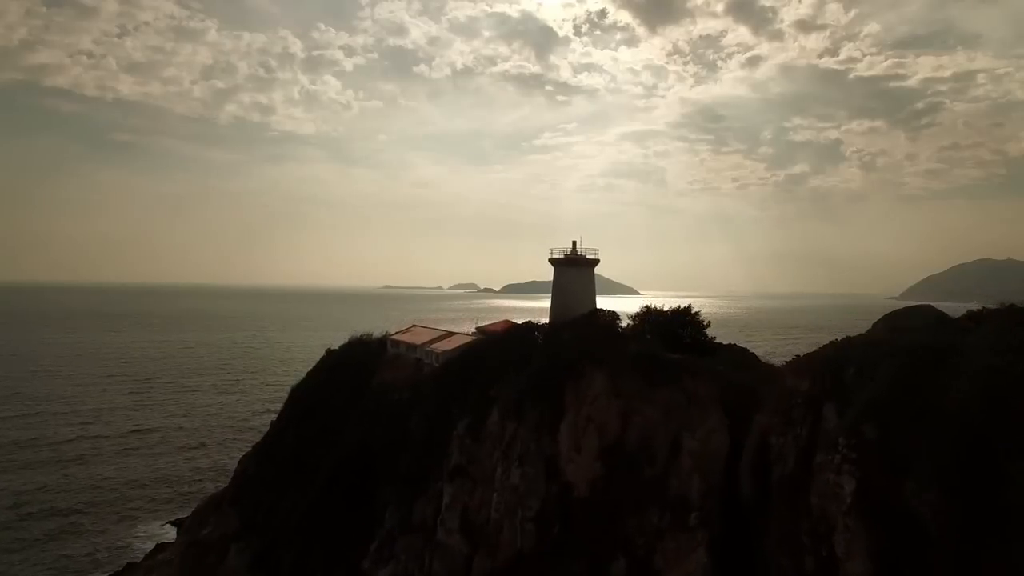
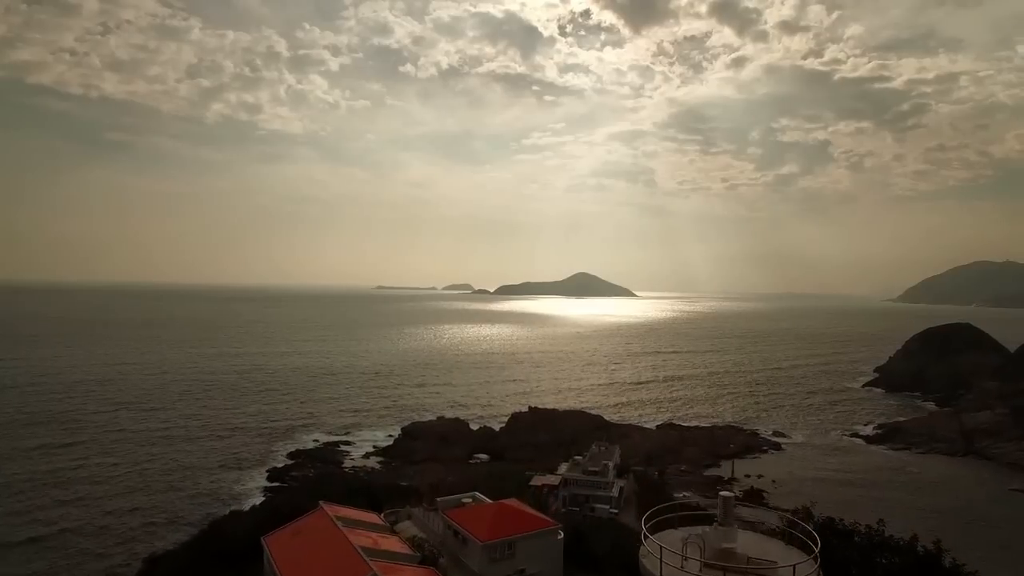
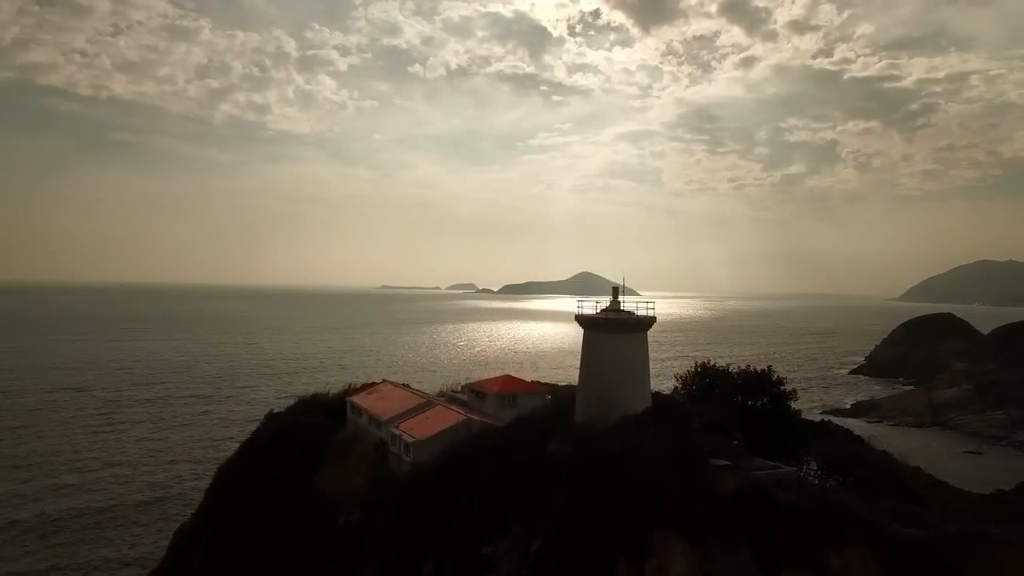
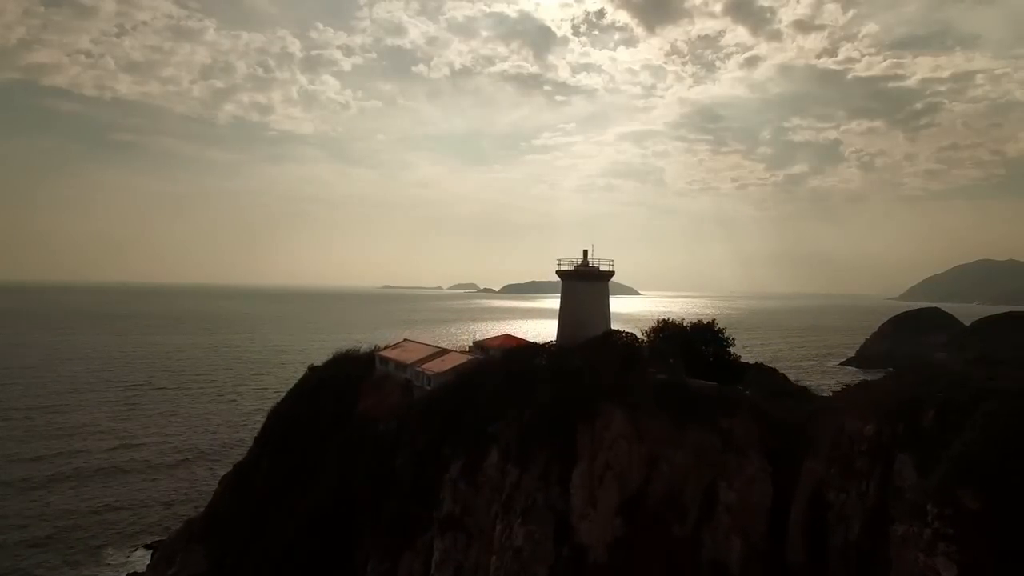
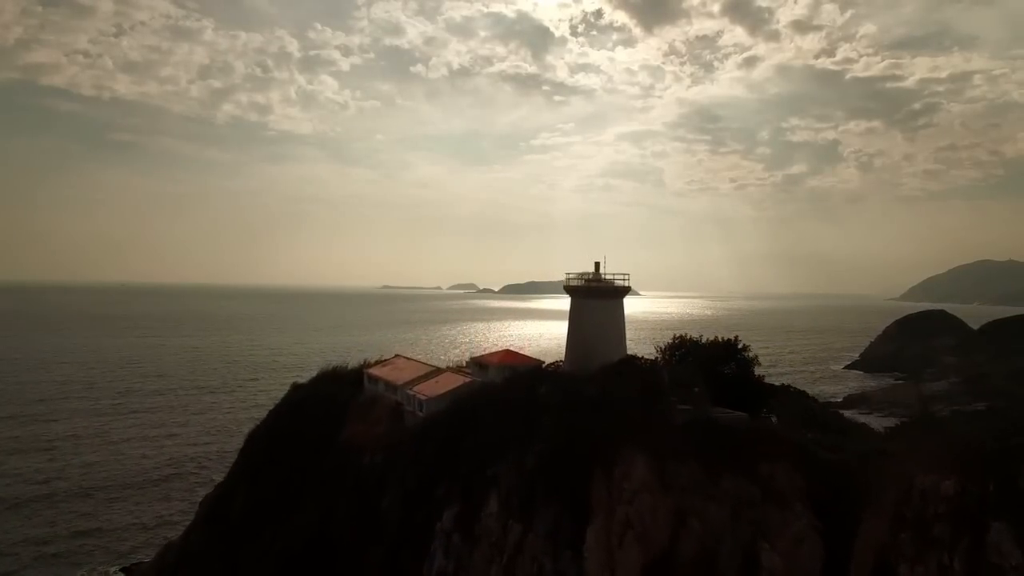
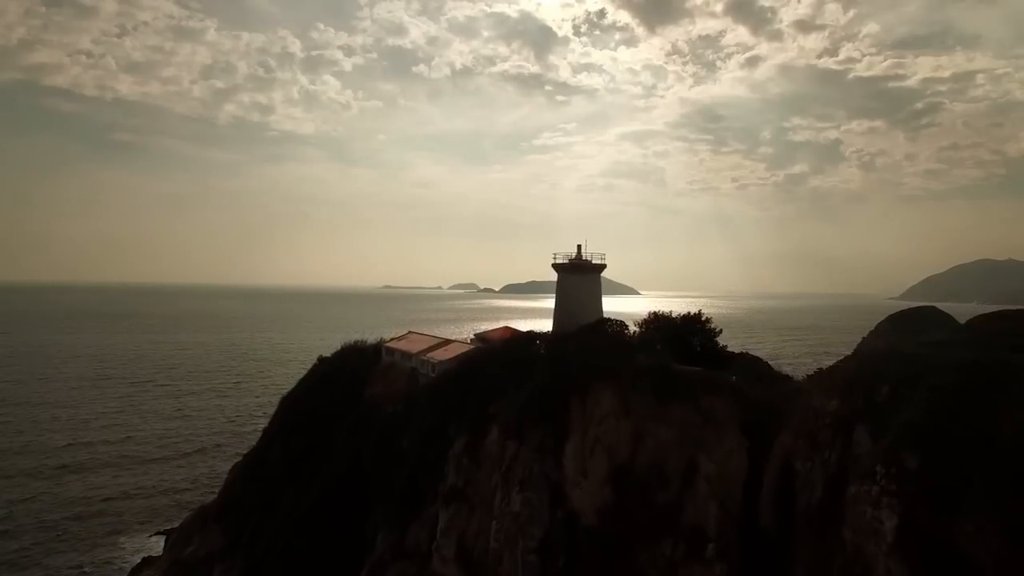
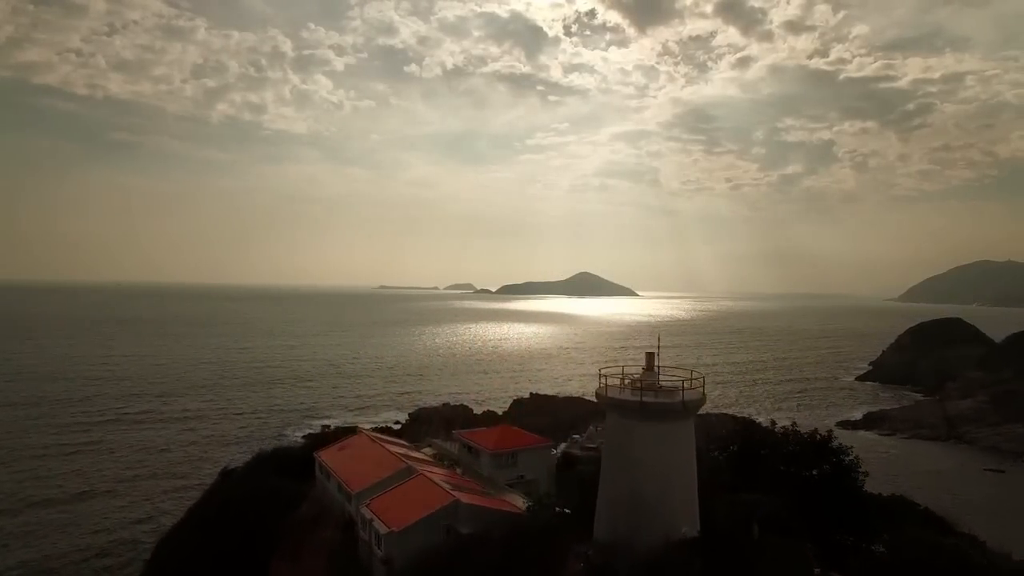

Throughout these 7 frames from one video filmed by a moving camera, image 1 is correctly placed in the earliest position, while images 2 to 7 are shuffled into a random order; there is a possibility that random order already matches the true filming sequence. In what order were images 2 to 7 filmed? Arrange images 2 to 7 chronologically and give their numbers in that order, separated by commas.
6, 4, 5, 3, 7, 2
